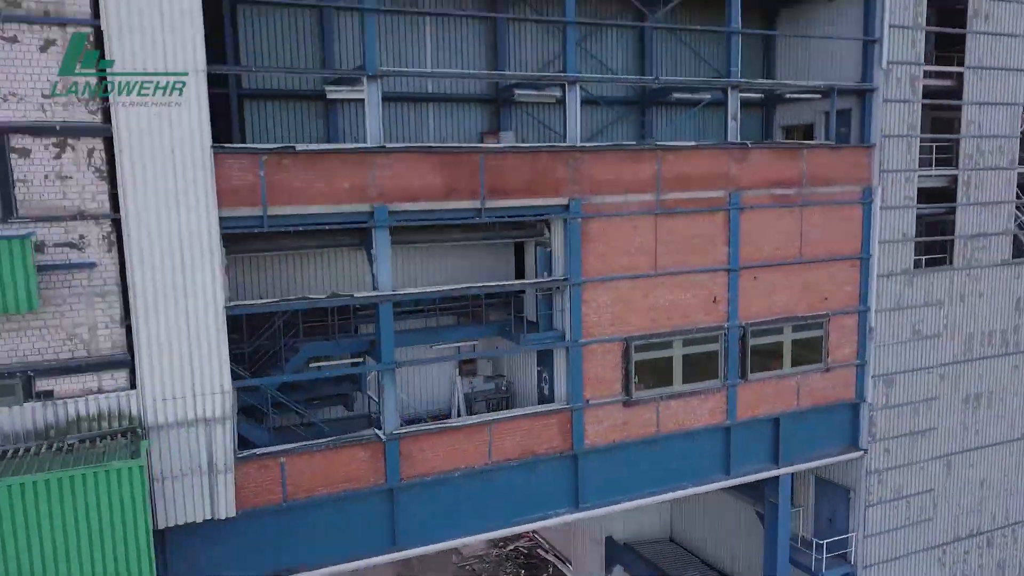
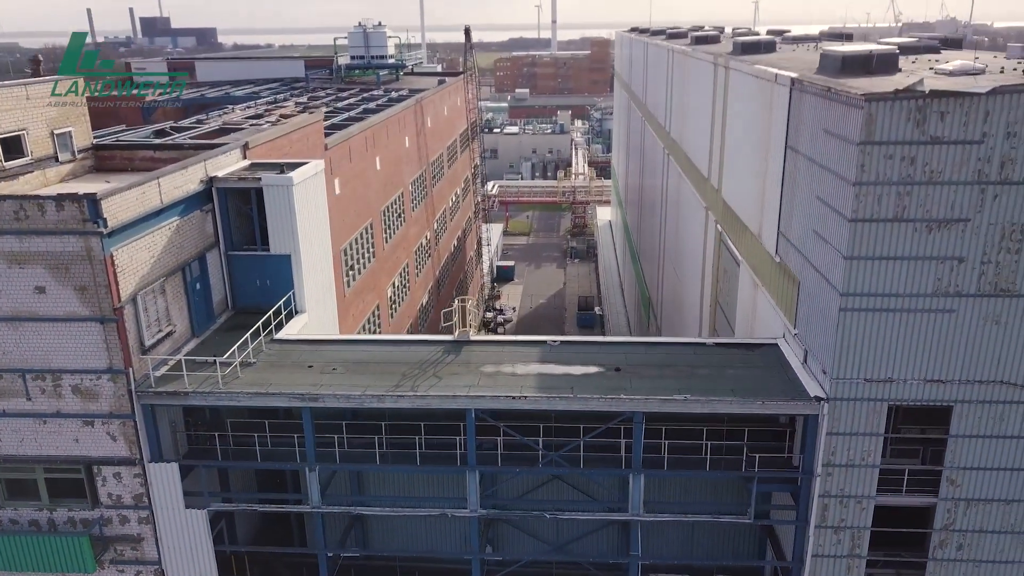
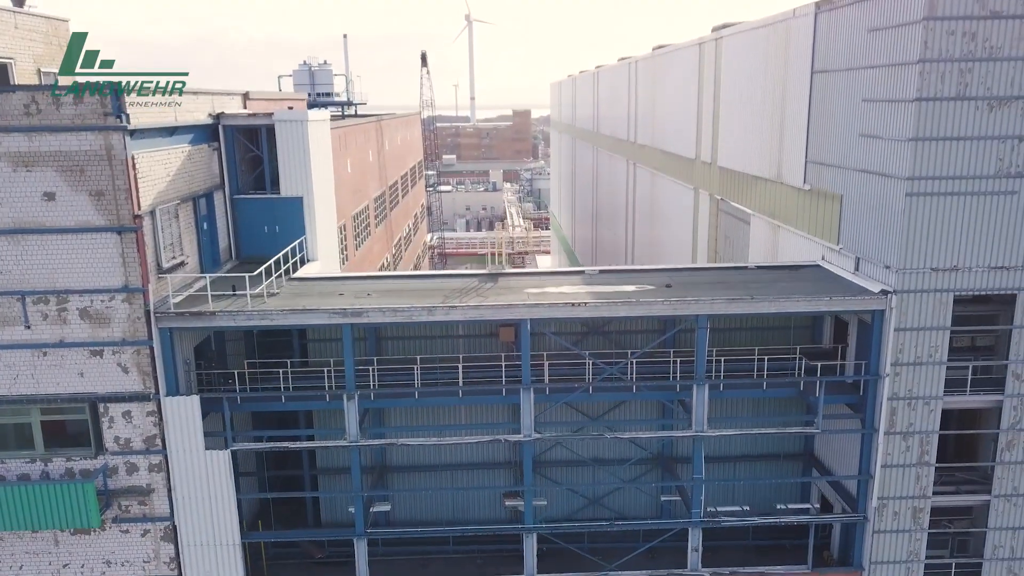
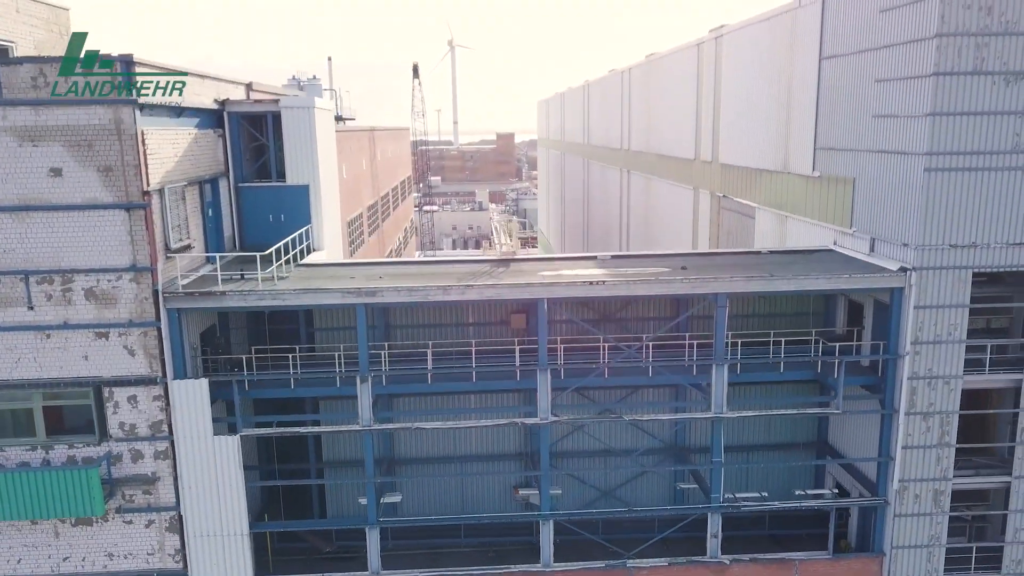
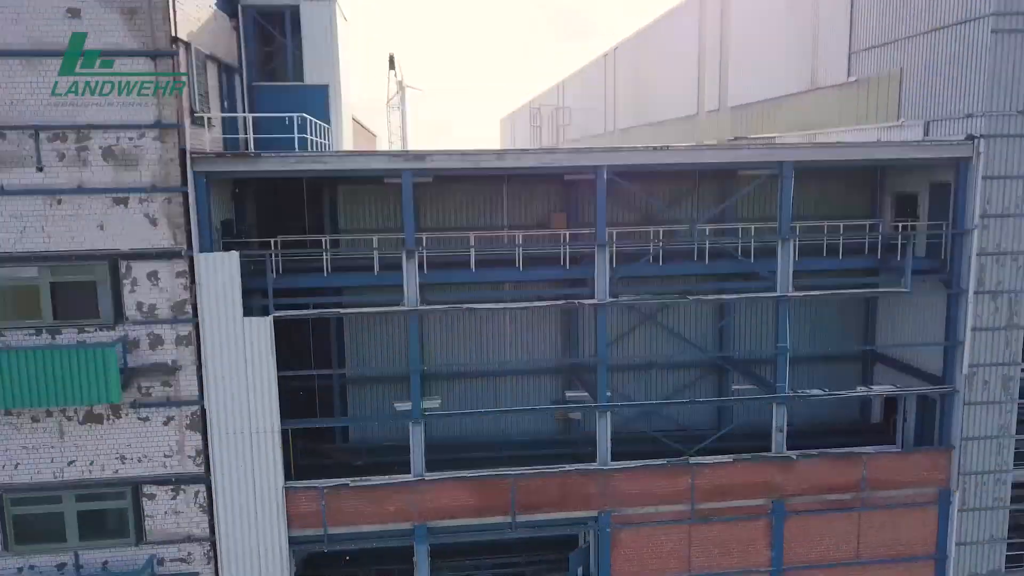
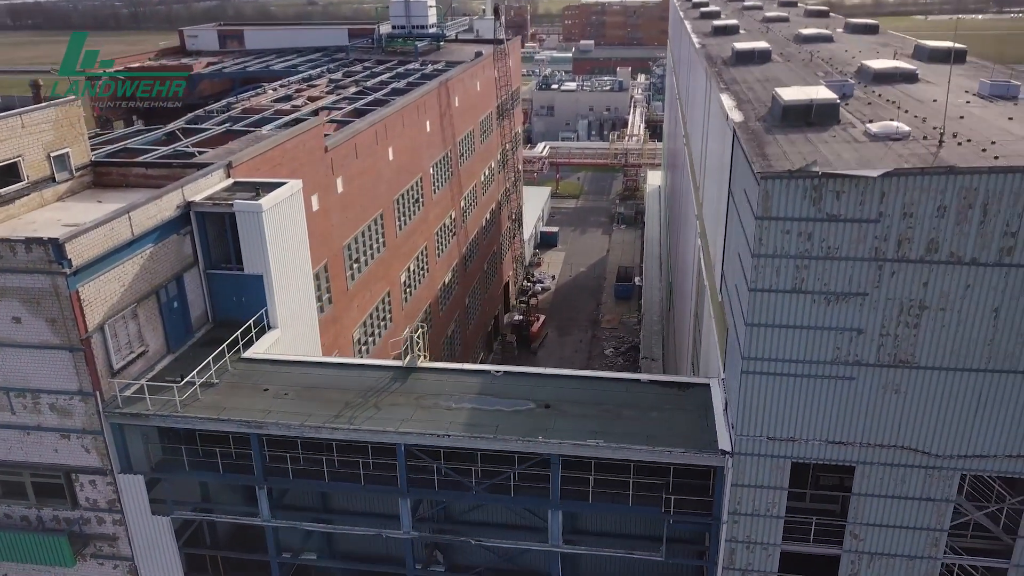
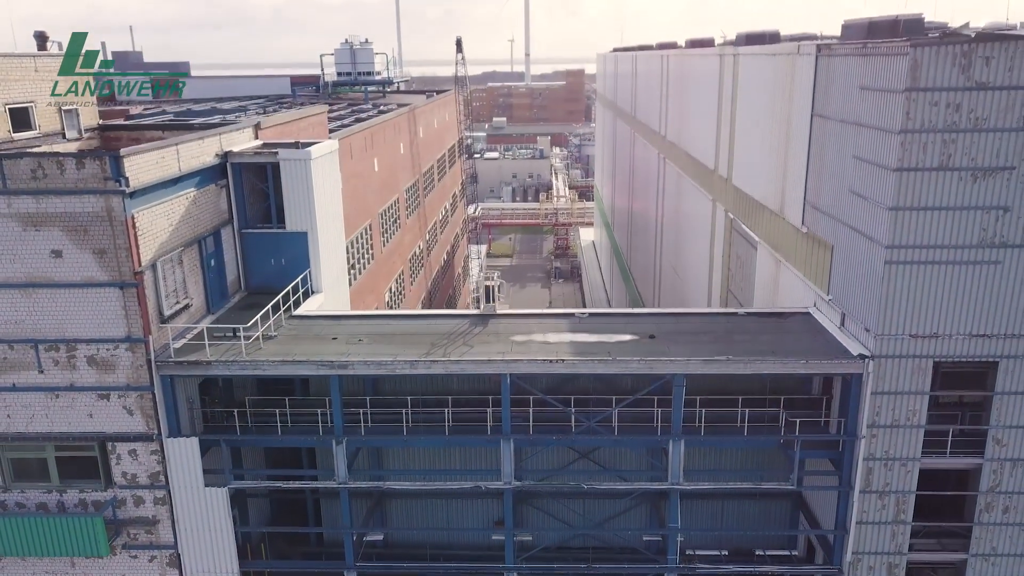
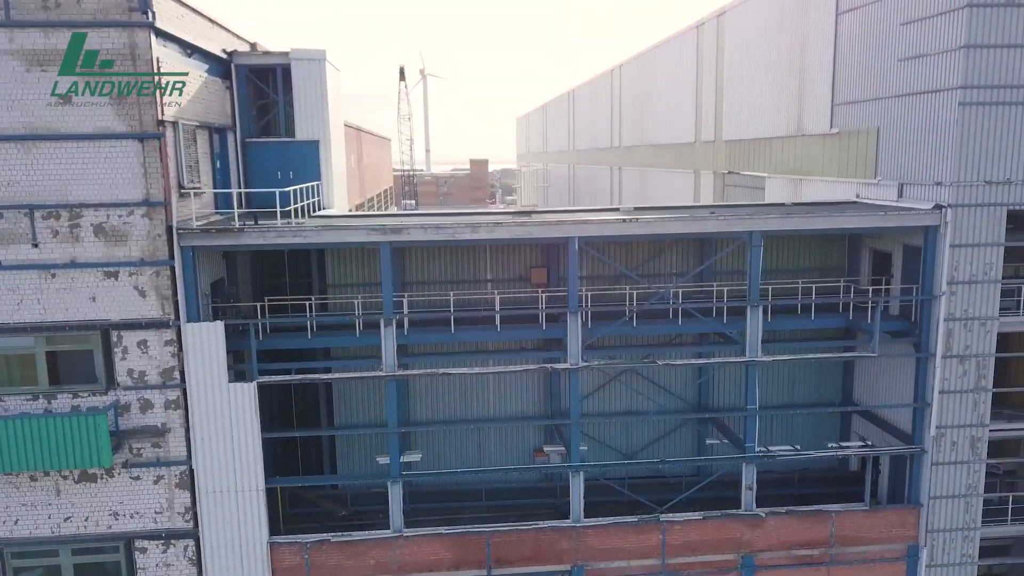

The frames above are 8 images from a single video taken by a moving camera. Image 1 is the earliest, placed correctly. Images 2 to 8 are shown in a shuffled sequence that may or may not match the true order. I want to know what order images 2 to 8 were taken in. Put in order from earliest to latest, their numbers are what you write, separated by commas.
5, 8, 4, 3, 7, 2, 6
